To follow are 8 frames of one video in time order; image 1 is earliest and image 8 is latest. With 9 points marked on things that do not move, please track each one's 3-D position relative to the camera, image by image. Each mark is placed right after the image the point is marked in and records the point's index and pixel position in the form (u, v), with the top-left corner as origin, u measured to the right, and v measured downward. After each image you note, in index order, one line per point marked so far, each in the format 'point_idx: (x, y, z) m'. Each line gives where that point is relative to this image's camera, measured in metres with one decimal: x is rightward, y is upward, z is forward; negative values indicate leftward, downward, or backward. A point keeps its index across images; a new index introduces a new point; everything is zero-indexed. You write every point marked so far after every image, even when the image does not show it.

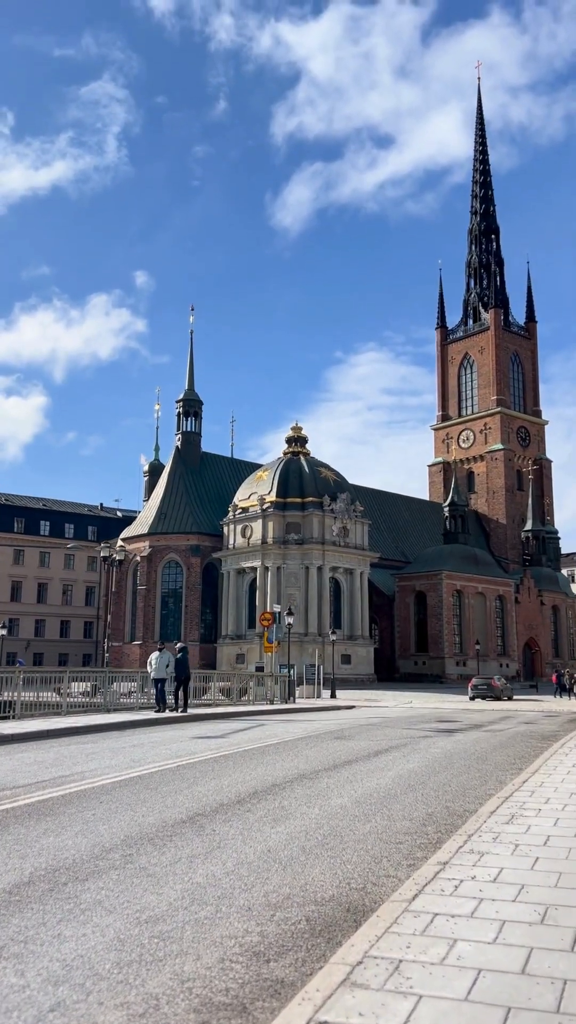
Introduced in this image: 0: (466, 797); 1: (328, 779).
0: (+2.2, -3.5, +9.2) m
1: (+0.6, -3.8, +10.6) m
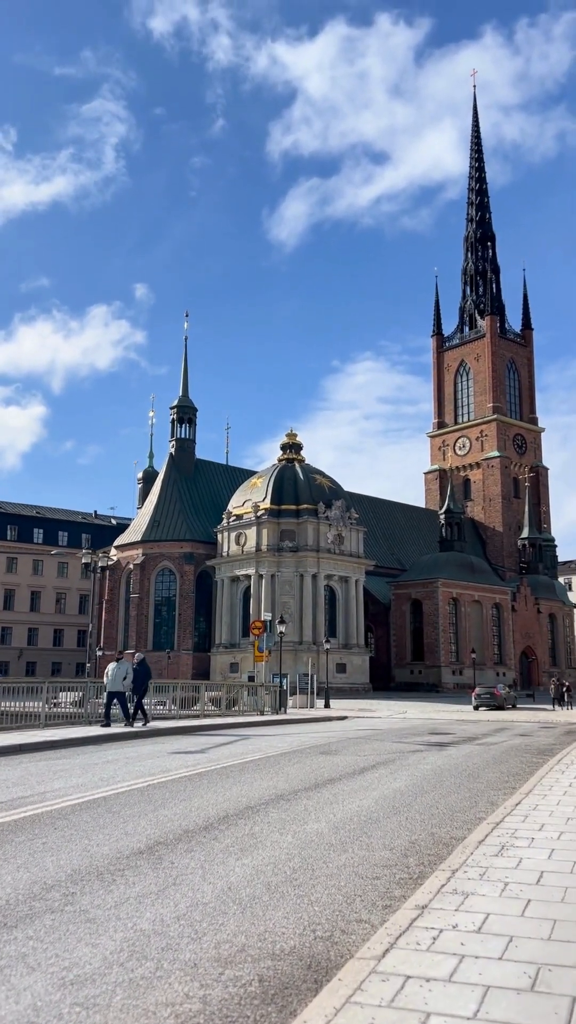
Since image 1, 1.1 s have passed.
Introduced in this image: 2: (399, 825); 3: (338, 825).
0: (+1.9, -3.5, +8.5) m
1: (+0.3, -3.8, +9.9) m
2: (+1.2, -3.5, +8.4) m
3: (+0.5, -3.5, +8.4) m
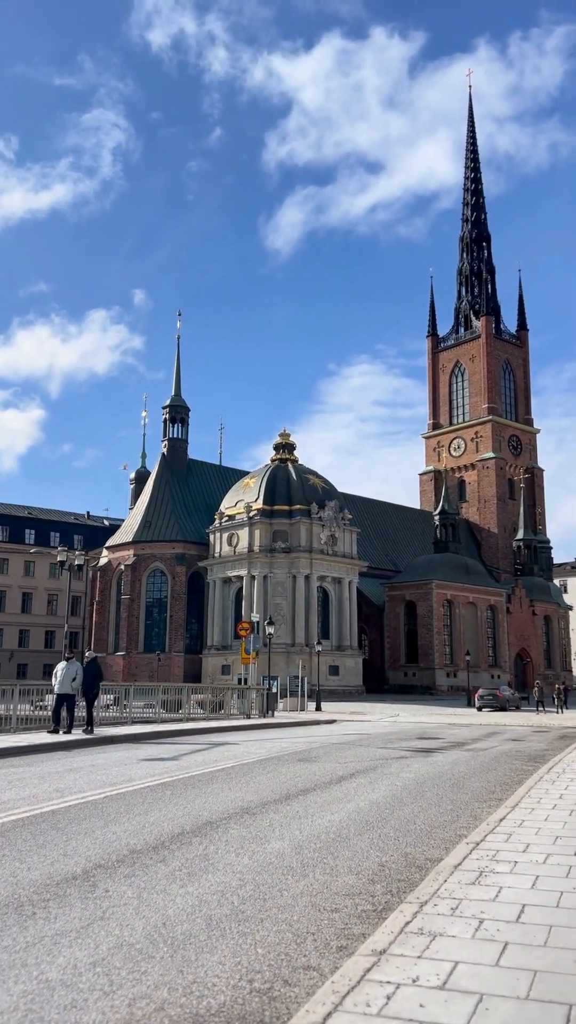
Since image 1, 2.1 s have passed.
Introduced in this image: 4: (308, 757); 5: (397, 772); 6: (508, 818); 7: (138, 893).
0: (+1.5, -3.4, +7.7) m
1: (-0.2, -3.7, +9.0) m
2: (+0.8, -3.4, +7.6) m
3: (+0.1, -3.4, +7.6) m
4: (+0.5, -4.8, +14.7) m
5: (+1.9, -4.5, +12.9) m
6: (+2.5, -3.4, +8.4) m
7: (-1.2, -3.1, +6.1) m
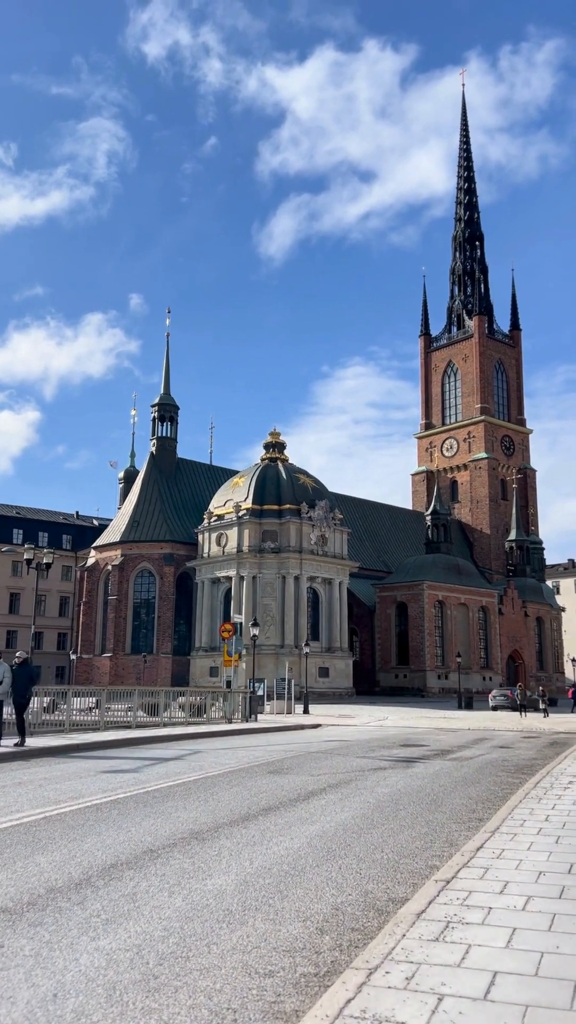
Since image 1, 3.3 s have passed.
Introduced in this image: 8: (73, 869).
0: (+1.0, -3.3, +6.7) m
1: (-0.7, -3.5, +8.1) m
2: (+0.3, -3.3, +6.6) m
3: (-0.4, -3.2, +6.6) m
4: (-0.1, -4.7, +13.7) m
5: (+1.4, -4.4, +11.9) m
6: (+2.0, -3.3, +7.4) m
7: (-1.7, -2.9, +5.1) m
8: (-2.0, -3.3, +6.9) m
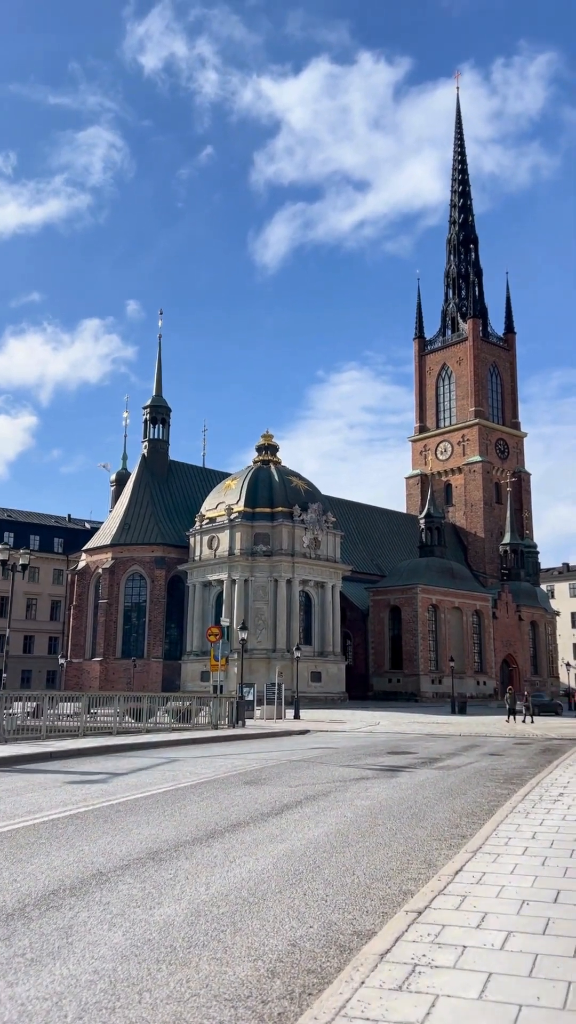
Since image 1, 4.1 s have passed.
0: (+0.6, -3.2, +6.1) m
1: (-1.0, -3.5, +7.4) m
2: (0.0, -3.2, +6.0) m
3: (-0.7, -3.2, +5.9) m
4: (-0.4, -4.7, +13.1) m
5: (+1.0, -4.3, +11.3) m
6: (+1.6, -3.2, +6.8) m
7: (-2.0, -2.9, +4.4) m
8: (-2.3, -3.2, +6.3) m
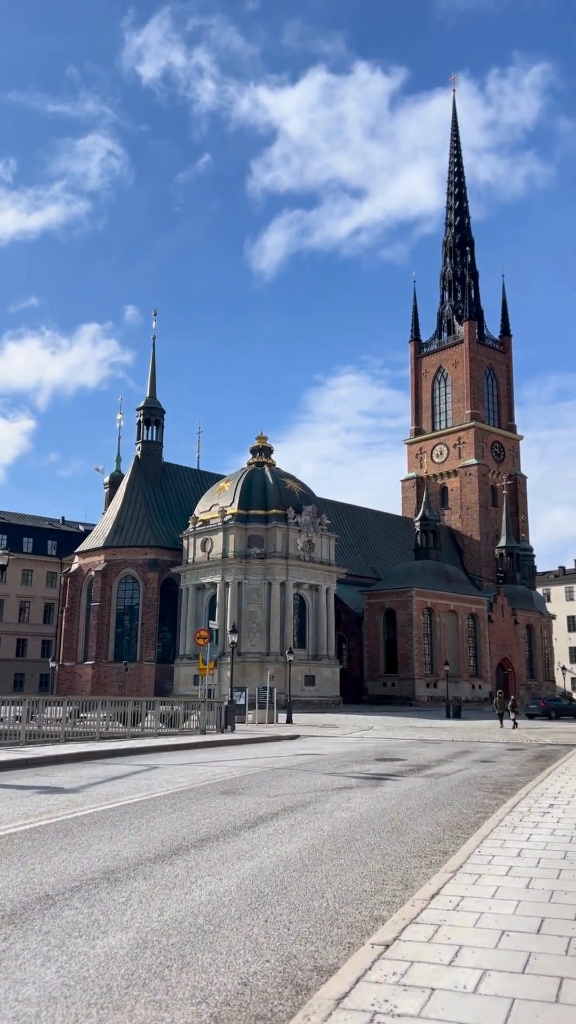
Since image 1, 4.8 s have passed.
0: (+0.3, -3.1, +5.5) m
1: (-1.3, -3.4, +6.9) m
2: (-0.3, -3.1, +5.4) m
3: (-1.0, -3.1, +5.4) m
4: (-0.8, -4.6, +12.5) m
5: (+0.7, -4.3, +10.7) m
6: (+1.3, -3.1, +6.2) m
7: (-2.3, -2.8, +3.9) m
8: (-2.6, -3.1, +5.7) m
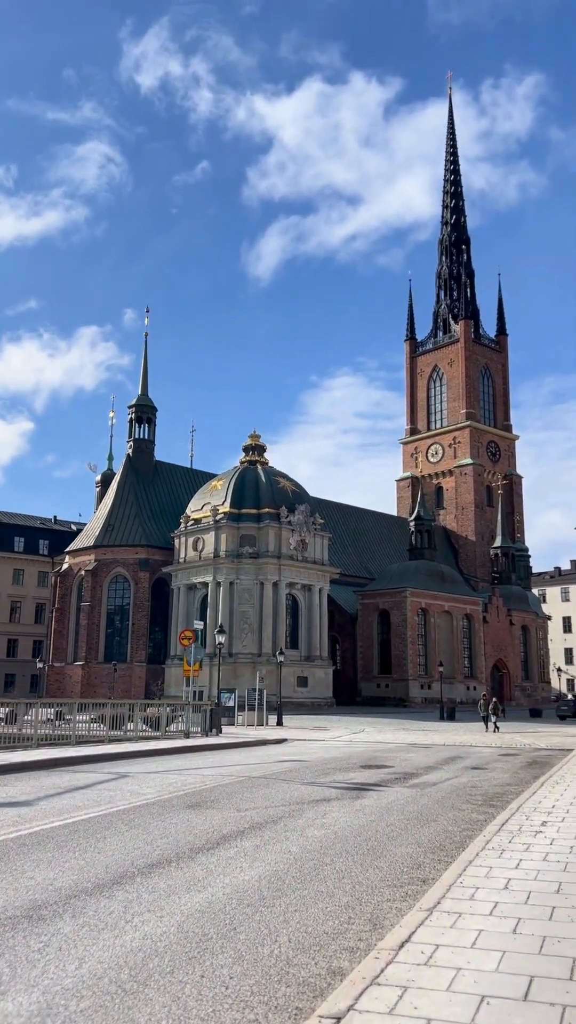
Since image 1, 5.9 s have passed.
0: (-0.1, -3.0, +4.6) m
1: (-1.7, -3.2, +5.9) m
2: (-0.7, -2.9, +4.5) m
3: (-1.4, -2.9, +4.4) m
4: (-1.2, -4.5, +11.6) m
5: (+0.3, -4.1, +9.8) m
6: (+0.9, -3.0, +5.3) m
7: (-2.7, -2.6, +2.9) m
8: (-3.0, -3.0, +4.8) m
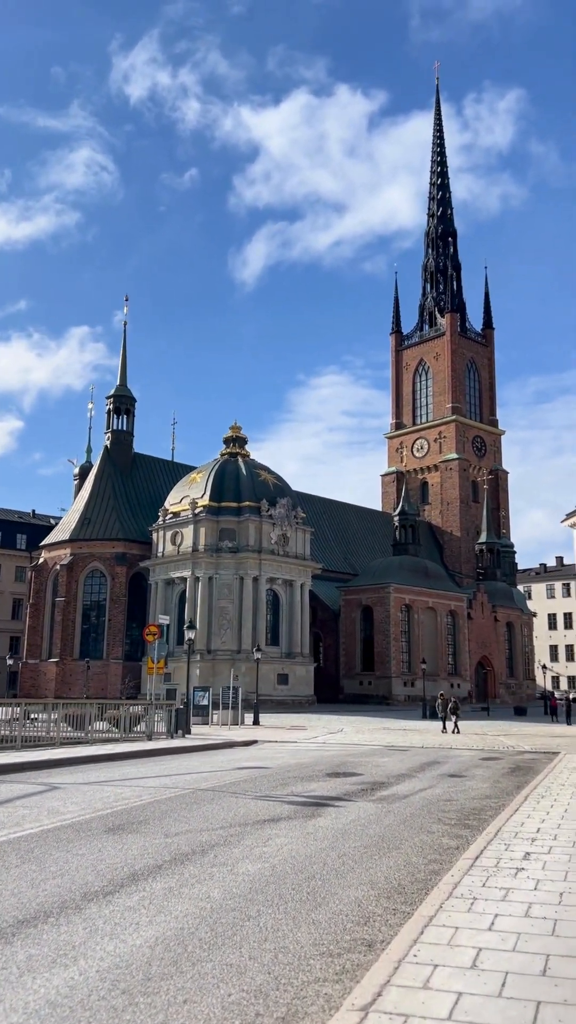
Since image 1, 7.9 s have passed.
0: (-0.7, -2.6, +2.9) m
1: (-2.4, -2.9, +4.2) m
2: (-1.3, -2.6, +2.8) m
3: (-2.1, -2.6, +2.7) m
4: (-2.0, -4.1, +9.9) m
5: (-0.5, -3.7, +8.1) m
6: (+0.3, -2.6, +3.6) m
7: (-3.3, -2.2, +1.2) m
8: (-3.7, -2.6, +3.0) m
